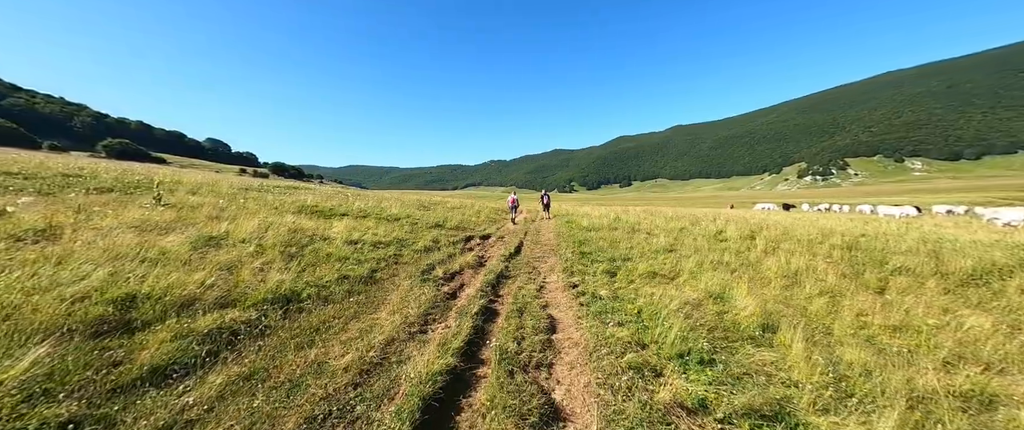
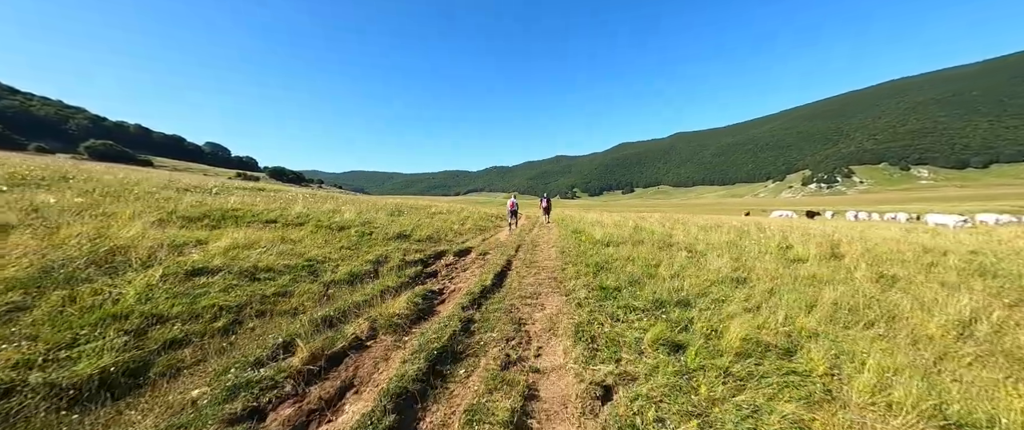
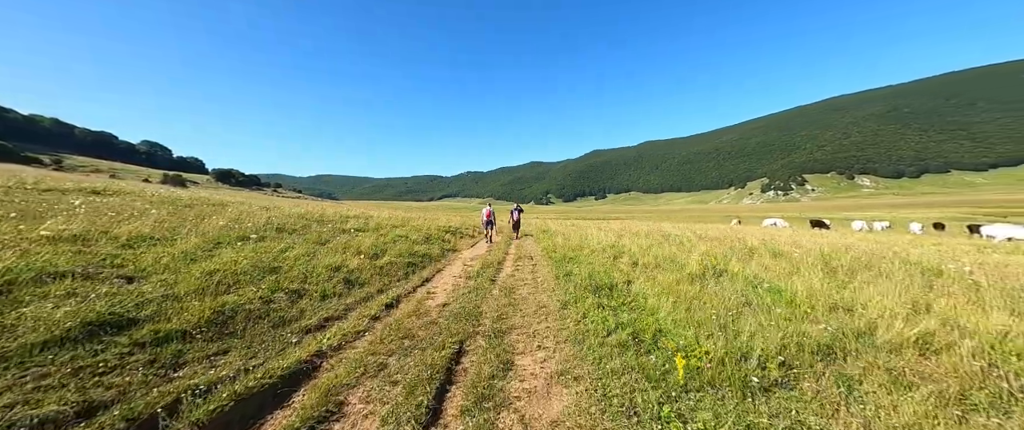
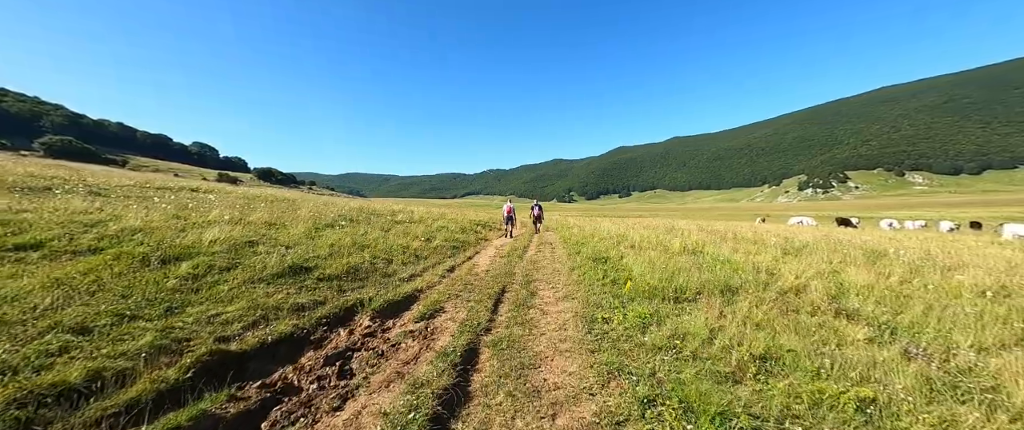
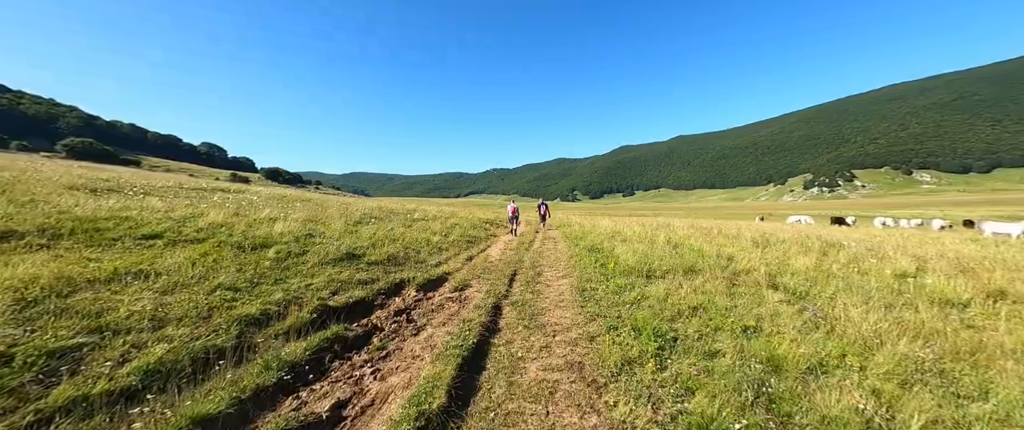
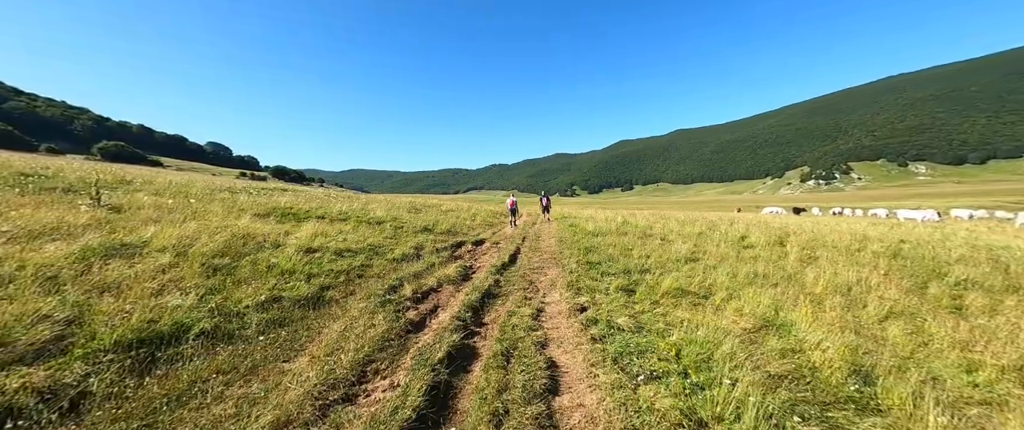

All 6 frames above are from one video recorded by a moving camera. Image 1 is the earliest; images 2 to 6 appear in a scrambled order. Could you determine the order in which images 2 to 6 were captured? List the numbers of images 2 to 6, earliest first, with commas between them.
6, 2, 5, 4, 3
